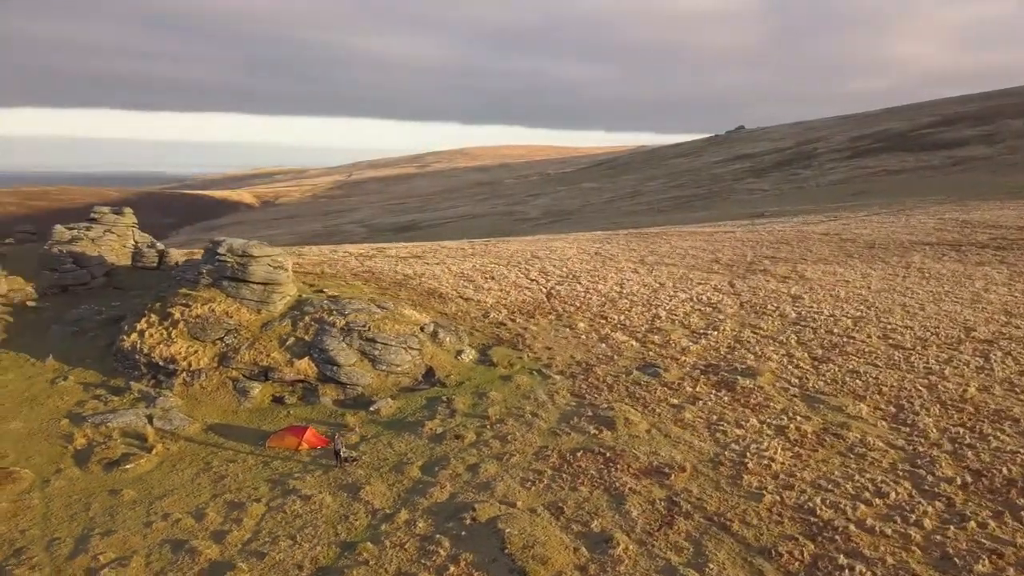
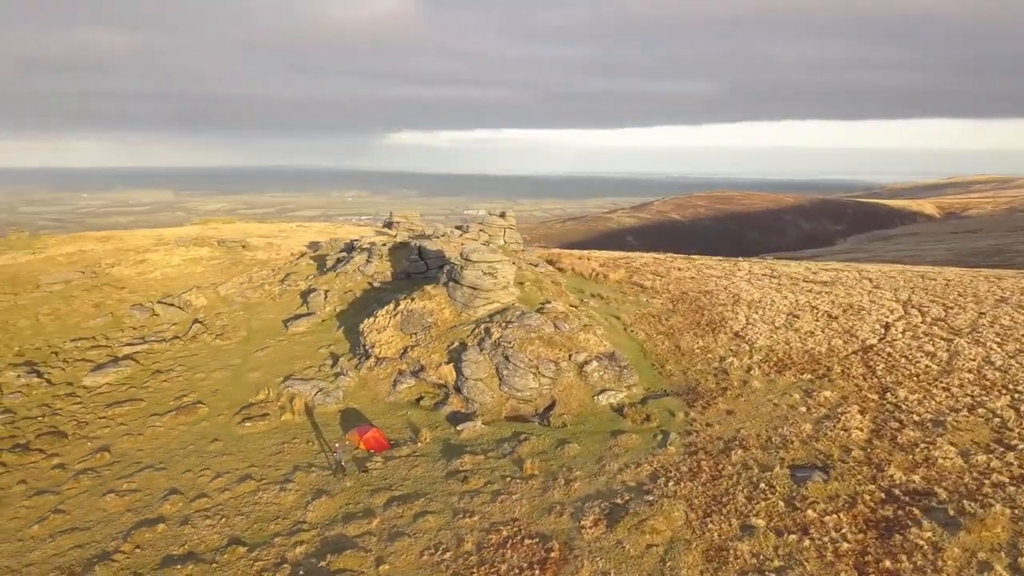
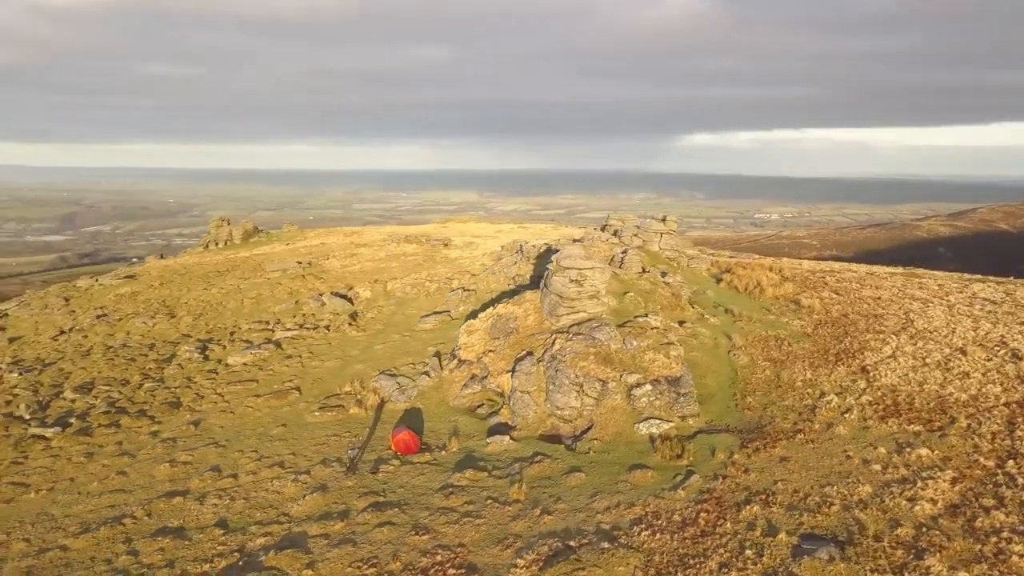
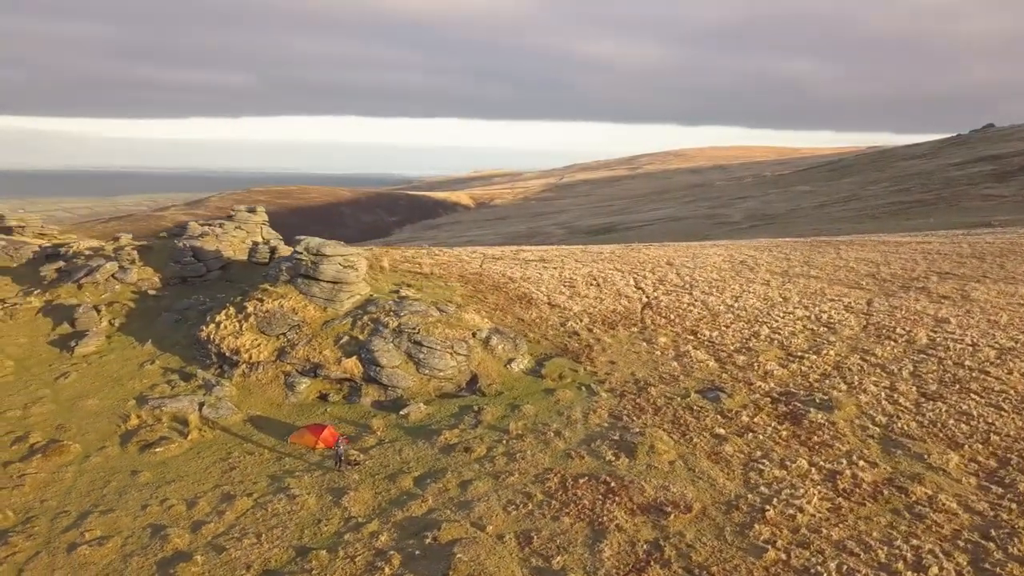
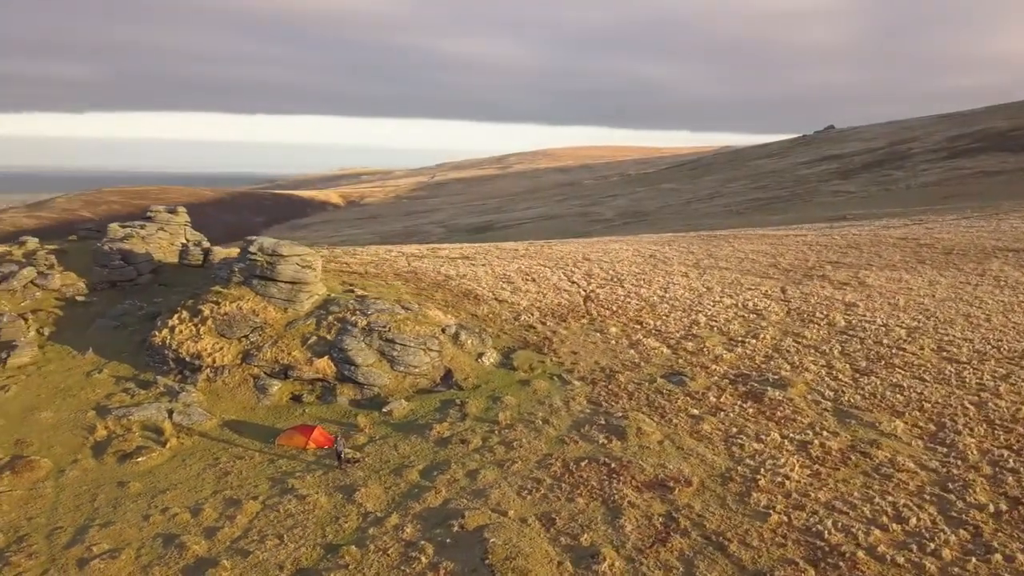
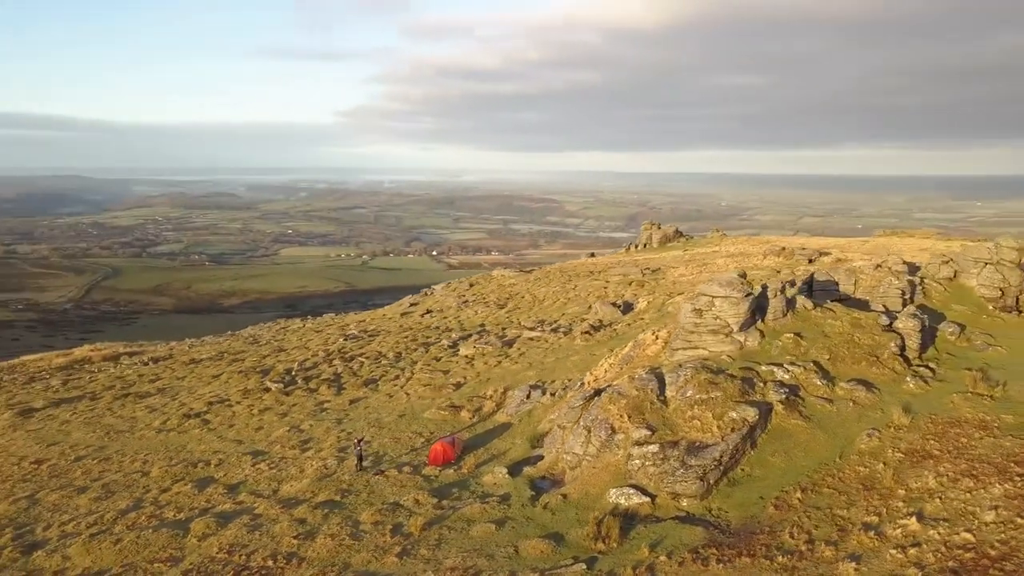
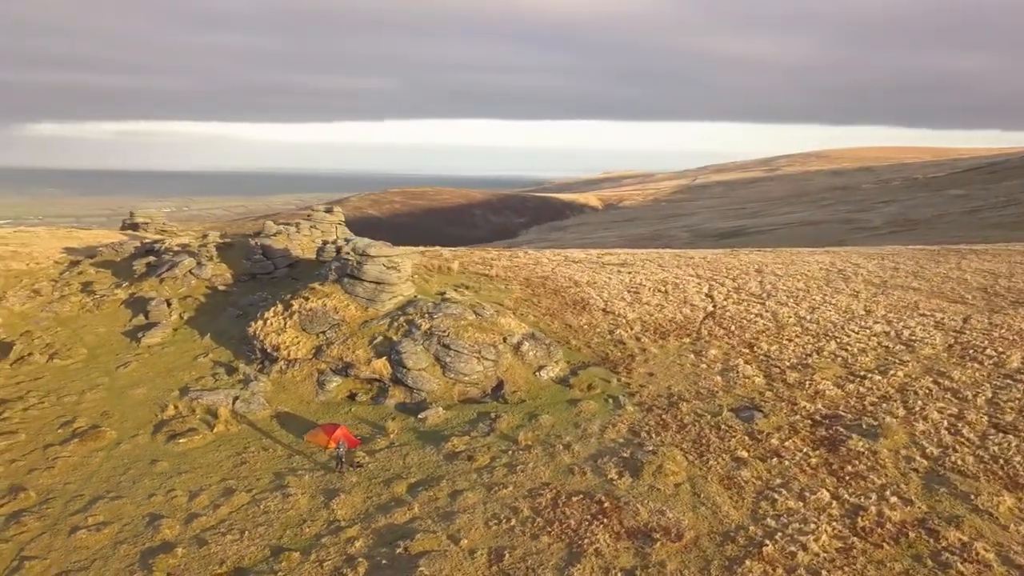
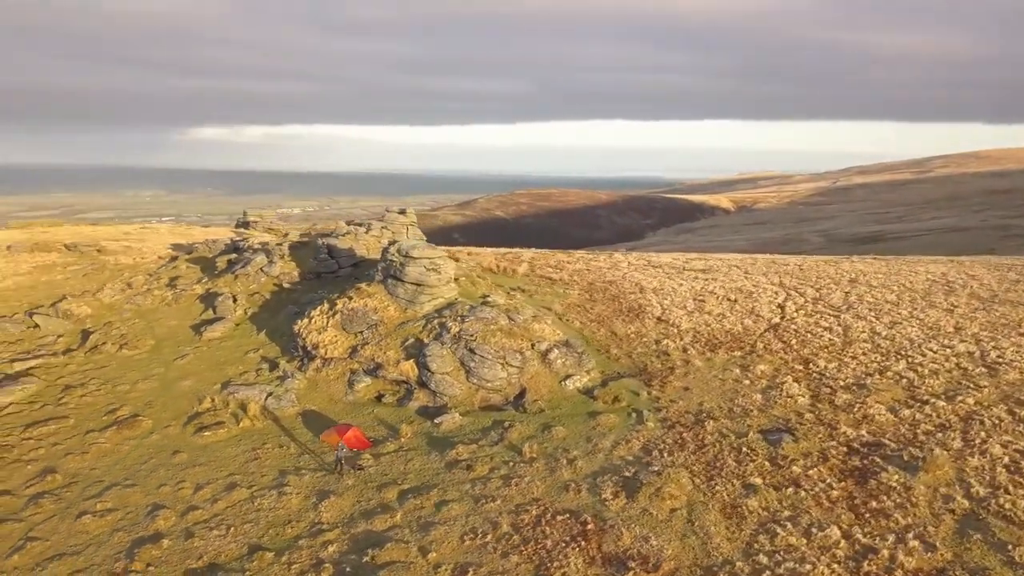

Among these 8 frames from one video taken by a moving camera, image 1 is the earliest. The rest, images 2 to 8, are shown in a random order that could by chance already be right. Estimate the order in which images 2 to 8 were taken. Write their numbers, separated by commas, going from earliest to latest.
5, 4, 7, 8, 2, 3, 6
